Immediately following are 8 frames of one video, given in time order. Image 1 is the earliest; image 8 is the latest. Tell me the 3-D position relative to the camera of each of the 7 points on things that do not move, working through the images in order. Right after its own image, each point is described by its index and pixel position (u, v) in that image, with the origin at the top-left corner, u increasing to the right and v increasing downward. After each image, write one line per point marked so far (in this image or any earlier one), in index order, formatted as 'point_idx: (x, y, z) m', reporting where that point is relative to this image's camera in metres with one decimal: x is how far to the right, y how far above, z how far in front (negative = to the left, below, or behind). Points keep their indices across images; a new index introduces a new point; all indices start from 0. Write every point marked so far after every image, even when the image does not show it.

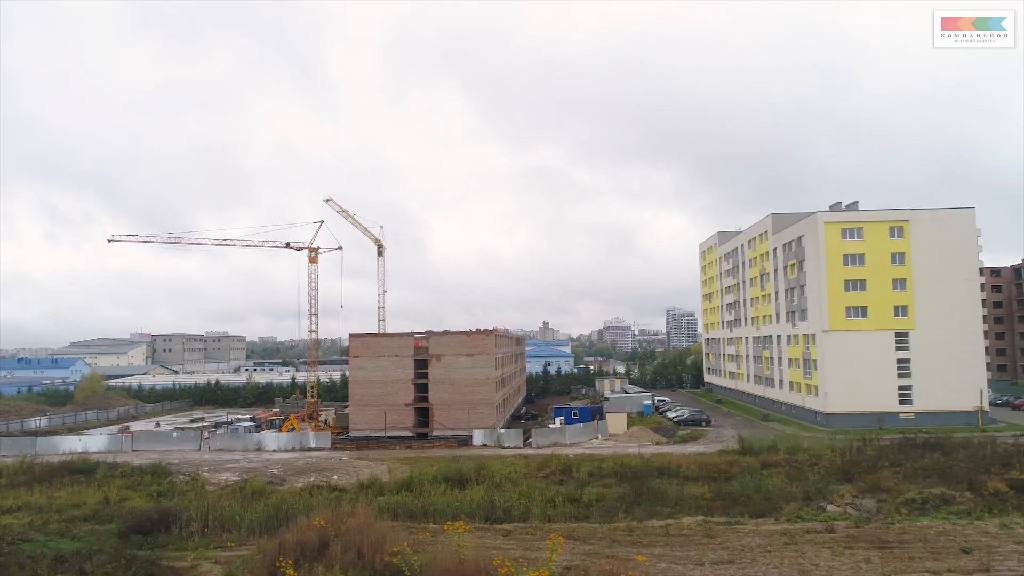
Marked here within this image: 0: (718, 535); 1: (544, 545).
0: (+3.0, -3.6, +14.6) m
1: (+0.4, -3.7, +14.5) m
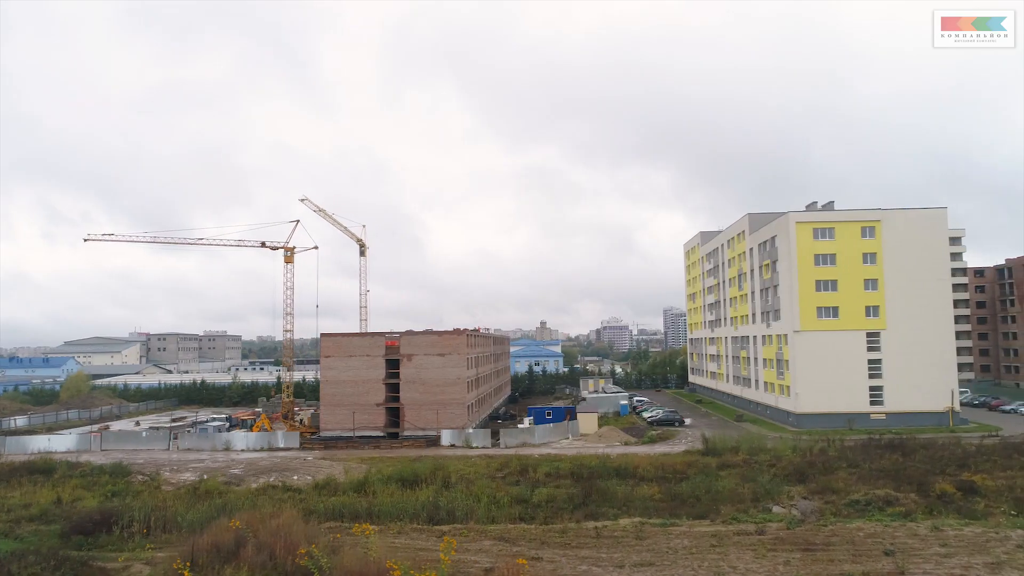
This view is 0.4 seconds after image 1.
0: (+2.0, -3.6, +14.5) m
1: (-0.6, -3.8, +14.4) m
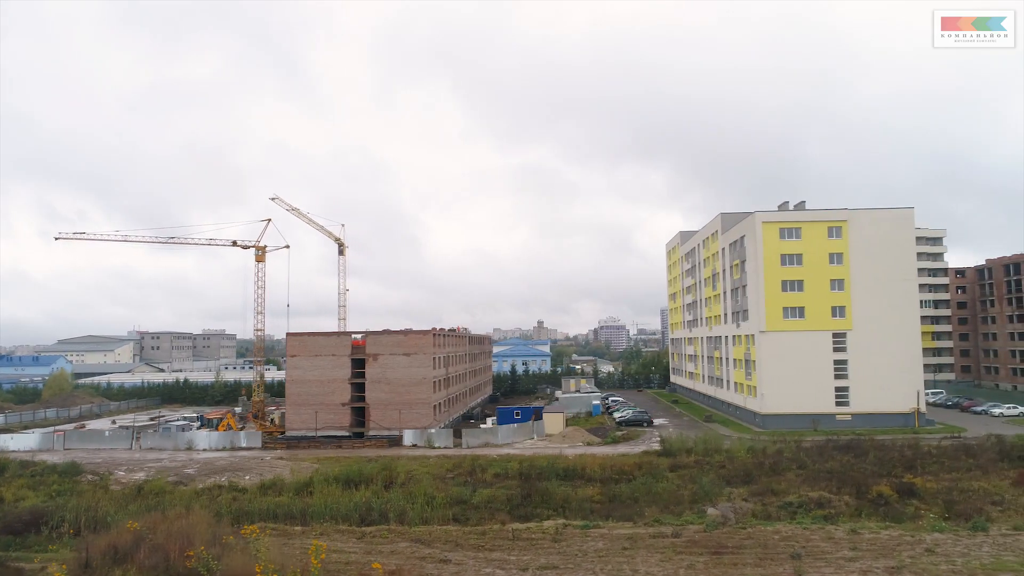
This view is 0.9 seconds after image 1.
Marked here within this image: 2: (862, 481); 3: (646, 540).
0: (+0.7, -3.6, +14.4) m
1: (-1.8, -3.7, +14.3) m
2: (+7.0, -3.9, +19.9) m
3: (+1.9, -3.6, +14.0) m
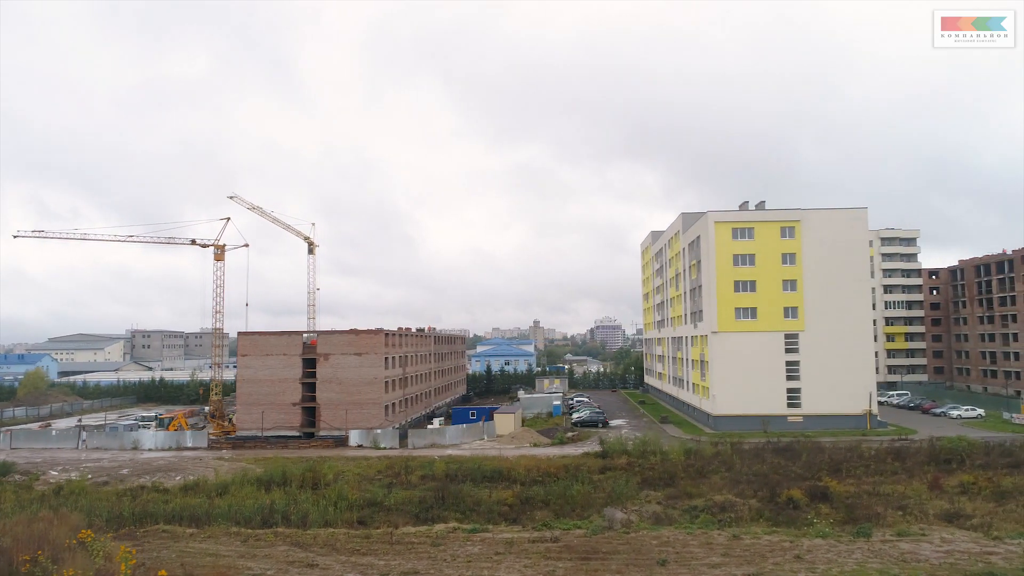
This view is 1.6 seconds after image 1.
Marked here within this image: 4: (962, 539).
0: (-1.0, -3.6, +14.2) m
1: (-3.5, -3.7, +14.1) m
2: (+5.3, -3.9, +19.6) m
3: (+0.2, -3.6, +13.8) m
4: (+6.0, -3.4, +13.3) m
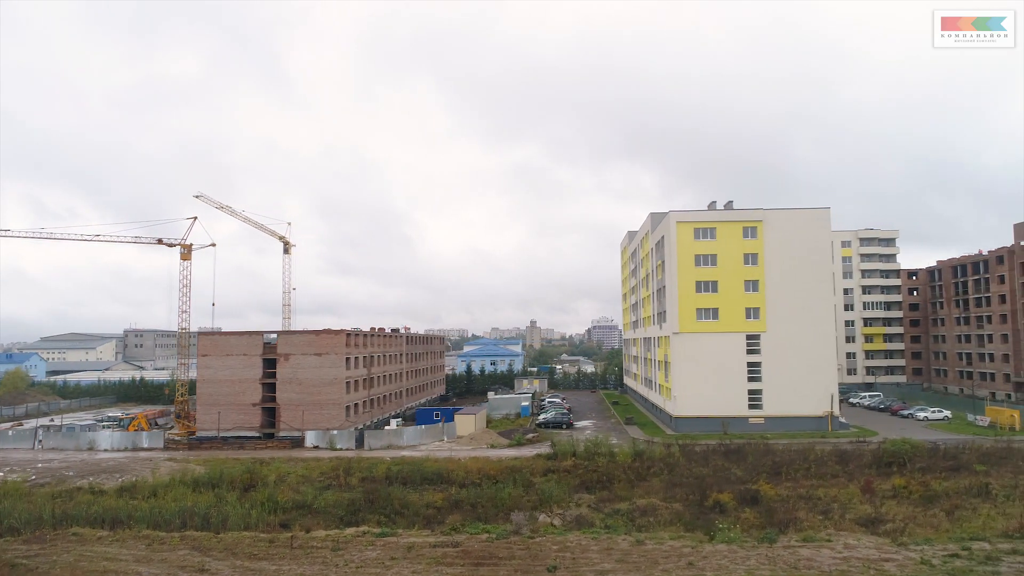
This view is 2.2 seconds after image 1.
0: (-2.4, -3.7, +14.0) m
1: (-4.9, -3.7, +13.9) m
2: (+3.9, -3.9, +19.4) m
3: (-1.2, -3.6, +13.6) m
4: (+4.6, -3.4, +13.1) m
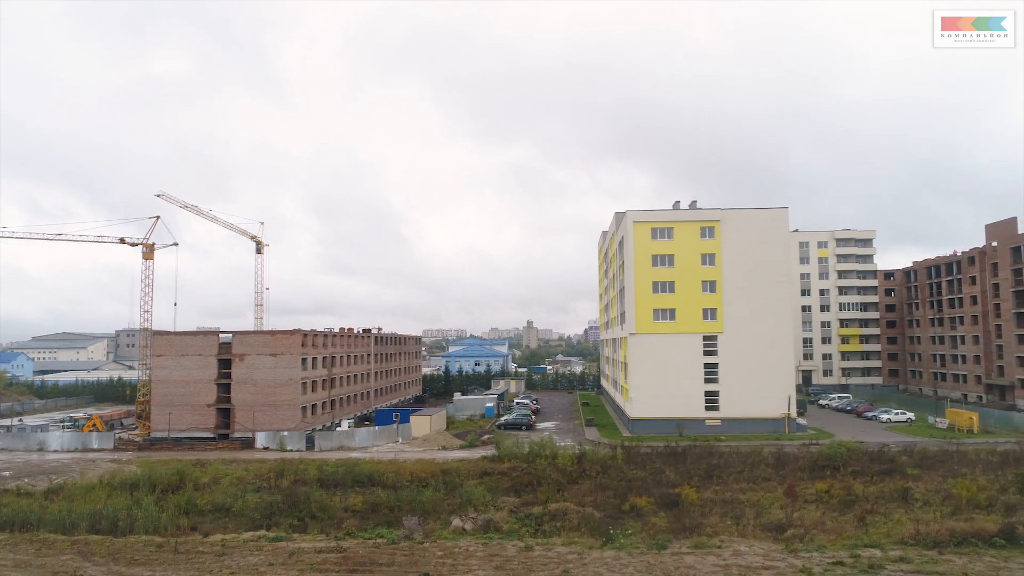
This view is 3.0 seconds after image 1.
0: (-3.9, -3.6, +13.7) m
1: (-6.4, -3.7, +13.6) m
2: (+2.4, -3.9, +19.1) m
3: (-2.7, -3.6, +13.3) m
4: (+3.1, -3.4, +12.8) m
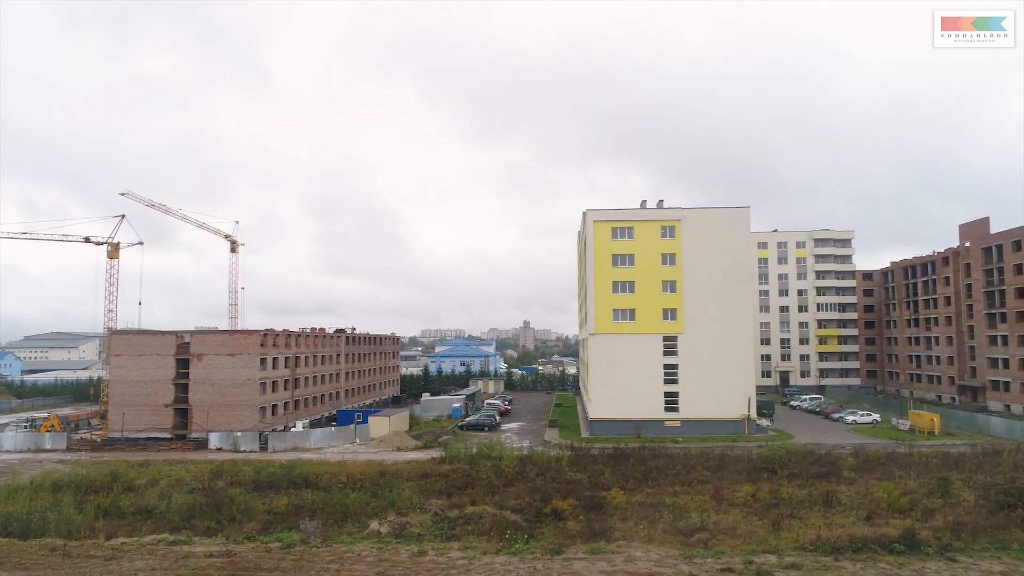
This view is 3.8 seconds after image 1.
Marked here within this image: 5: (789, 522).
0: (-5.3, -3.6, +13.4) m
1: (-7.8, -3.7, +13.3) m
2: (+1.0, -3.9, +18.8) m
3: (-4.1, -3.5, +13.0) m
4: (+1.7, -3.4, +12.5) m
5: (+4.2, -3.5, +14.9) m
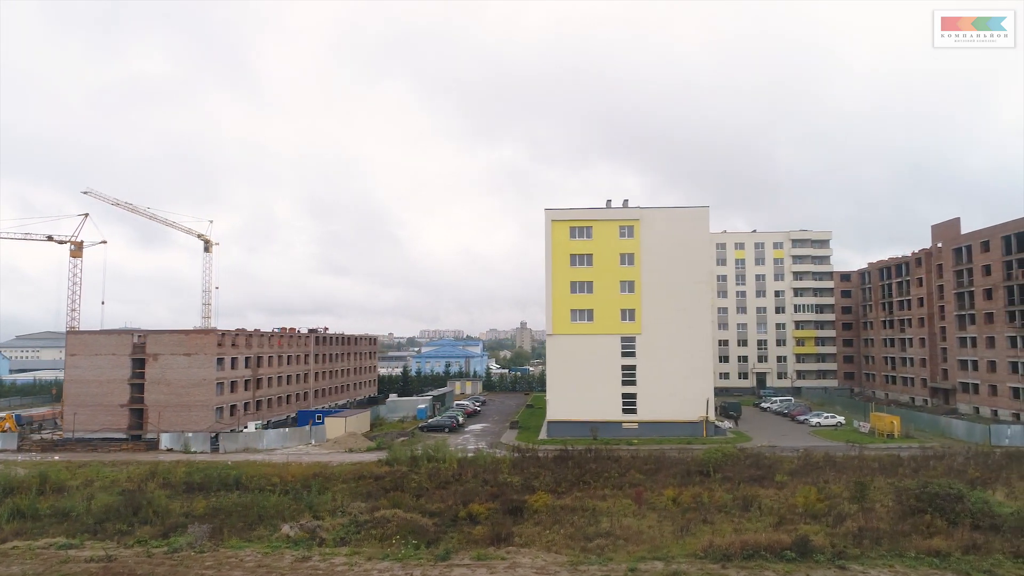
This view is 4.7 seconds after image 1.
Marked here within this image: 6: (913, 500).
0: (-6.7, -3.6, +13.1) m
1: (-9.3, -3.7, +13.0) m
2: (-0.4, -3.9, +18.4) m
3: (-5.6, -3.5, +12.7) m
4: (+0.3, -3.4, +12.1) m
5: (+2.7, -3.5, +14.6) m
6: (+5.8, -3.1, +14.4) m
